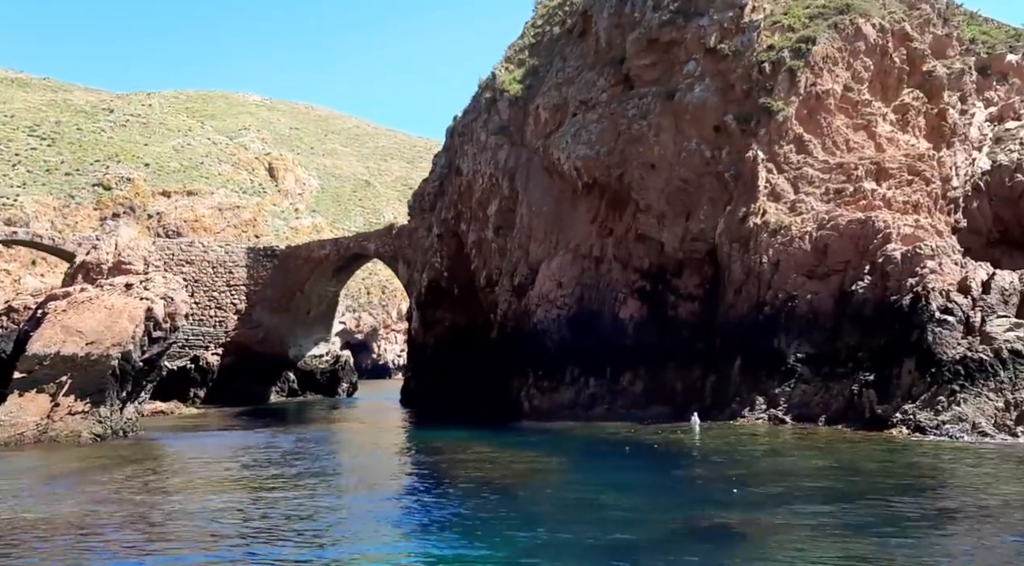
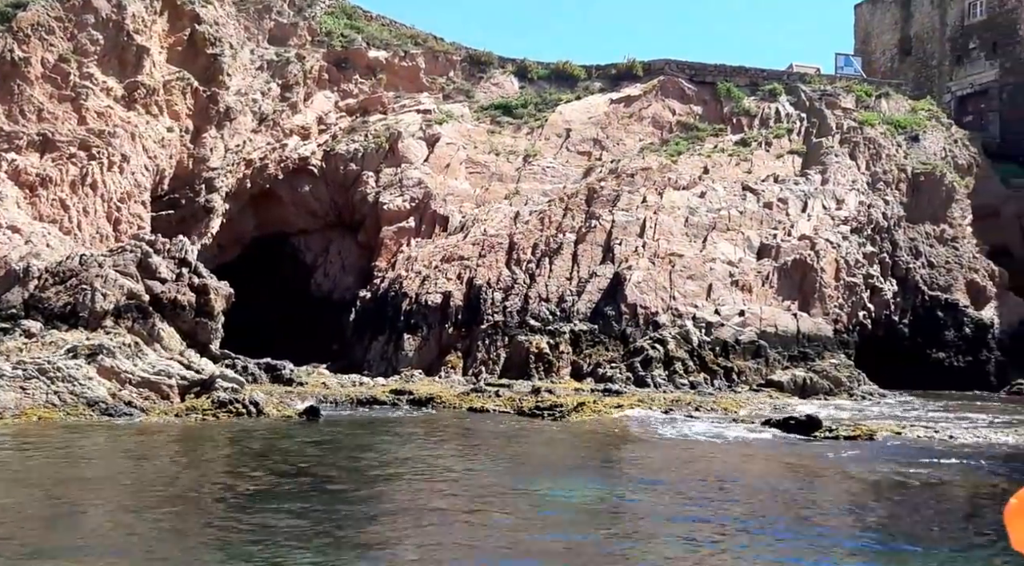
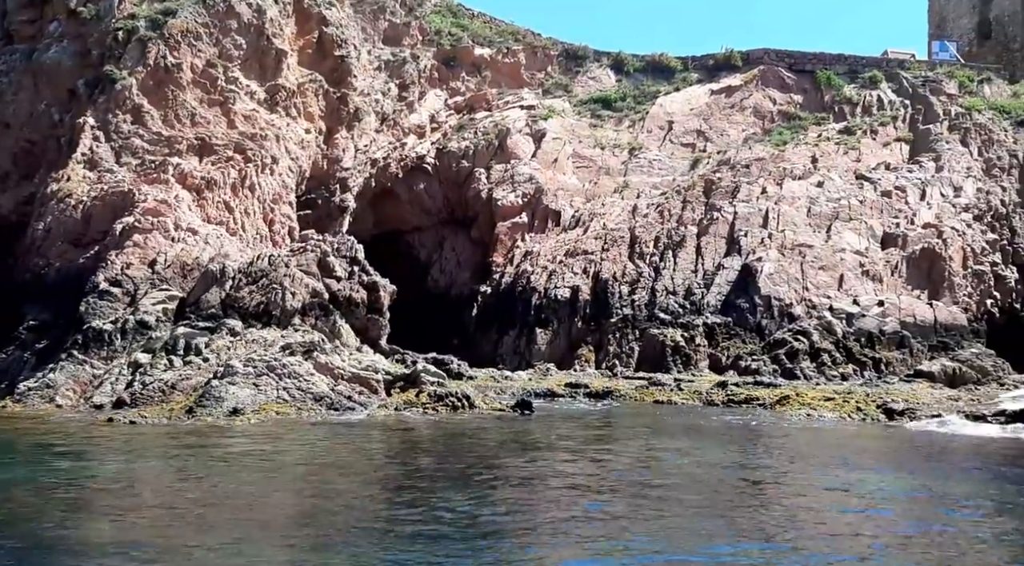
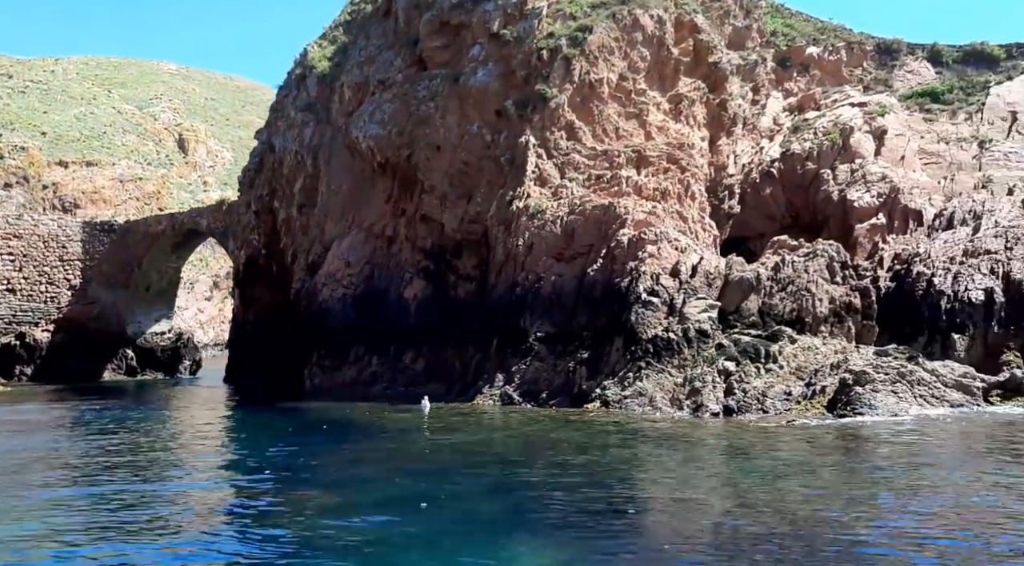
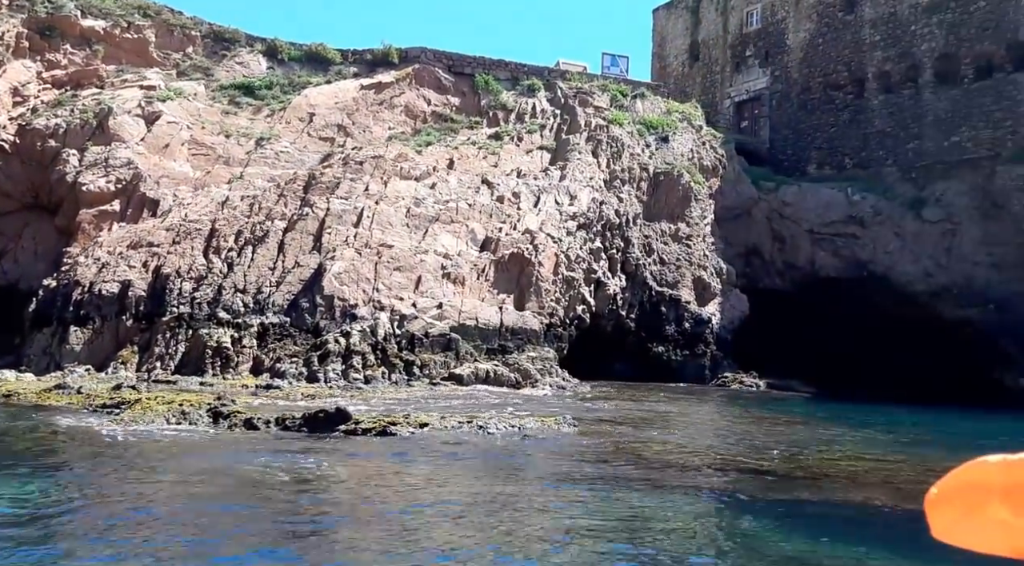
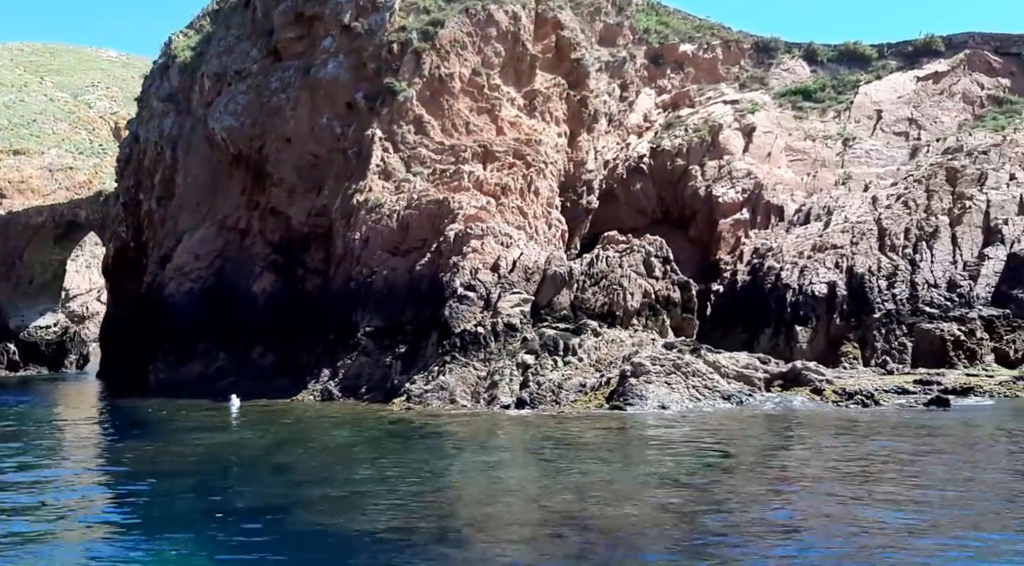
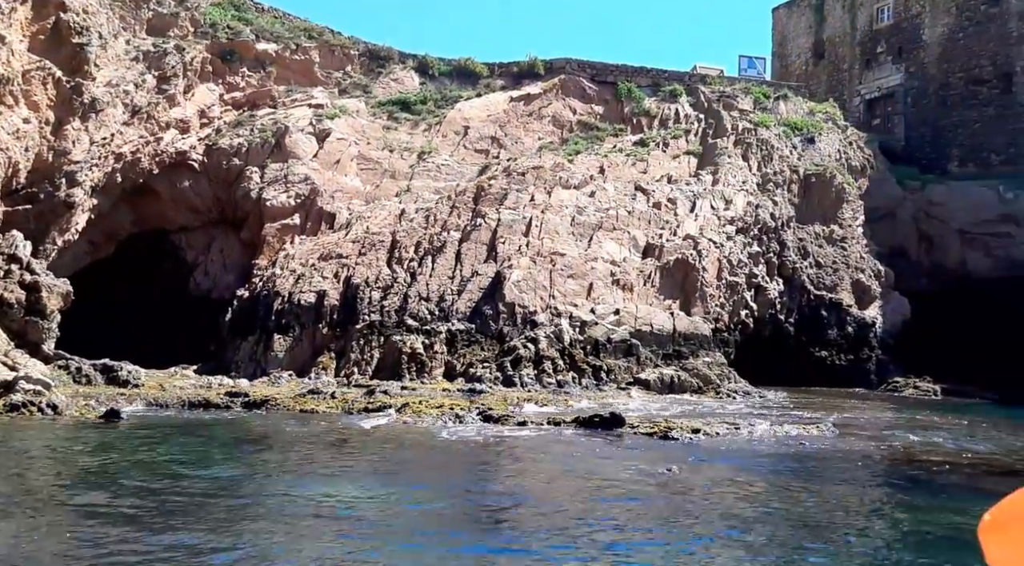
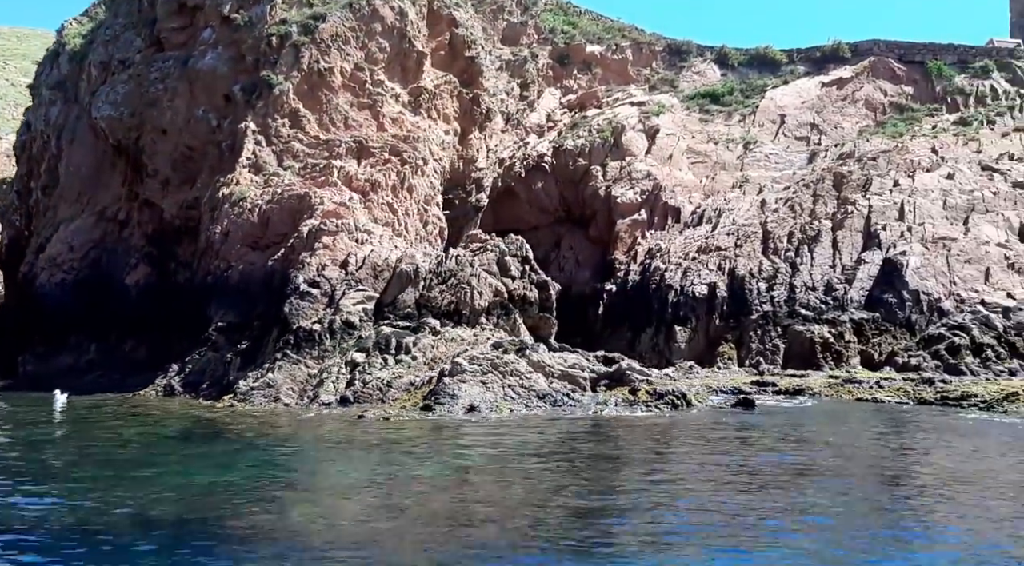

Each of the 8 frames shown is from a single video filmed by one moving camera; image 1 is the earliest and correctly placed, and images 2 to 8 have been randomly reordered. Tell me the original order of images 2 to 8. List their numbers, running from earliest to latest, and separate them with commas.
4, 6, 8, 3, 2, 7, 5
